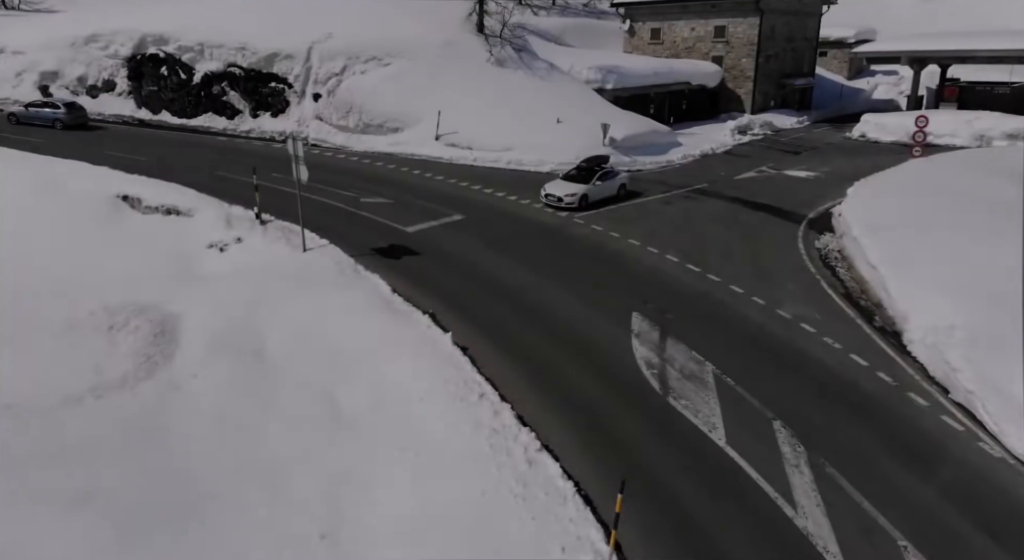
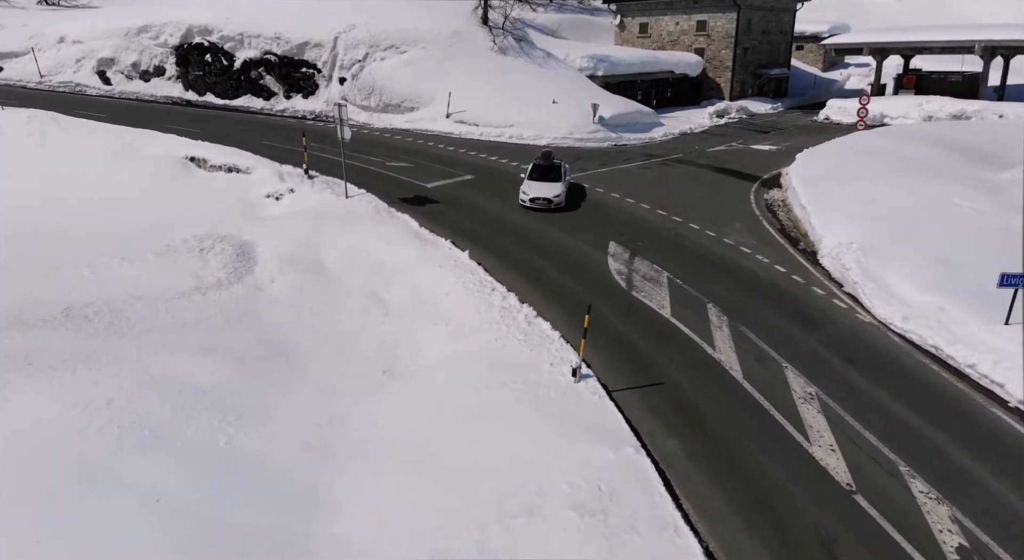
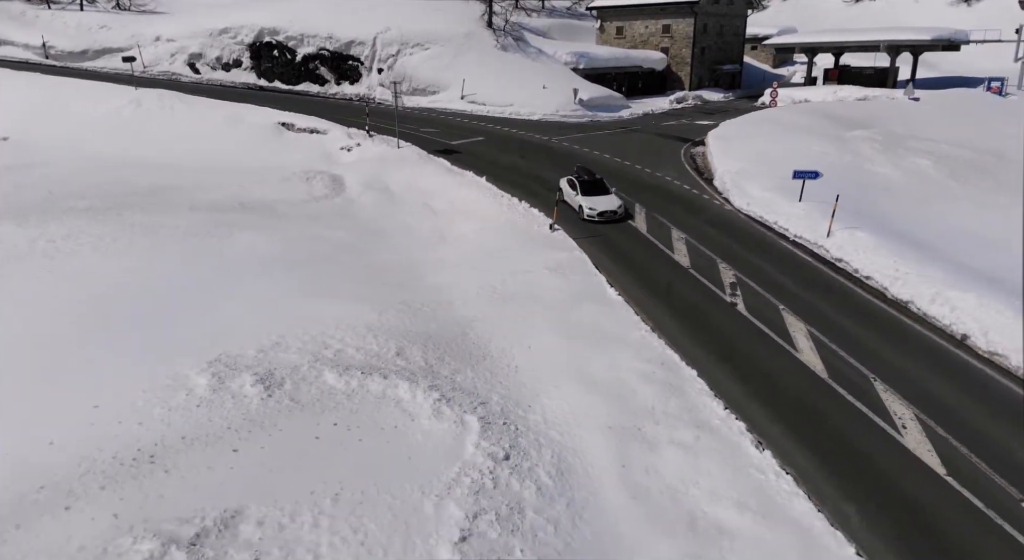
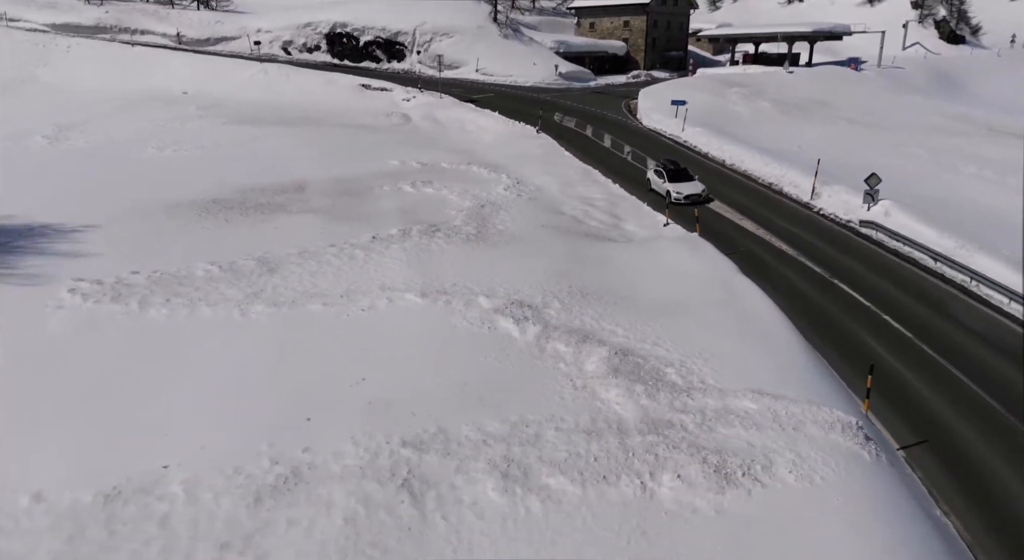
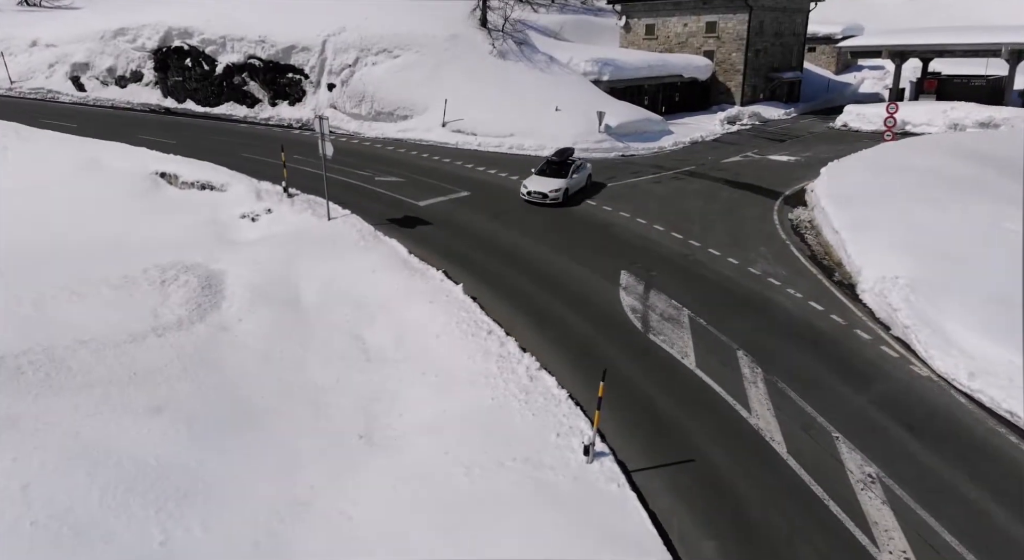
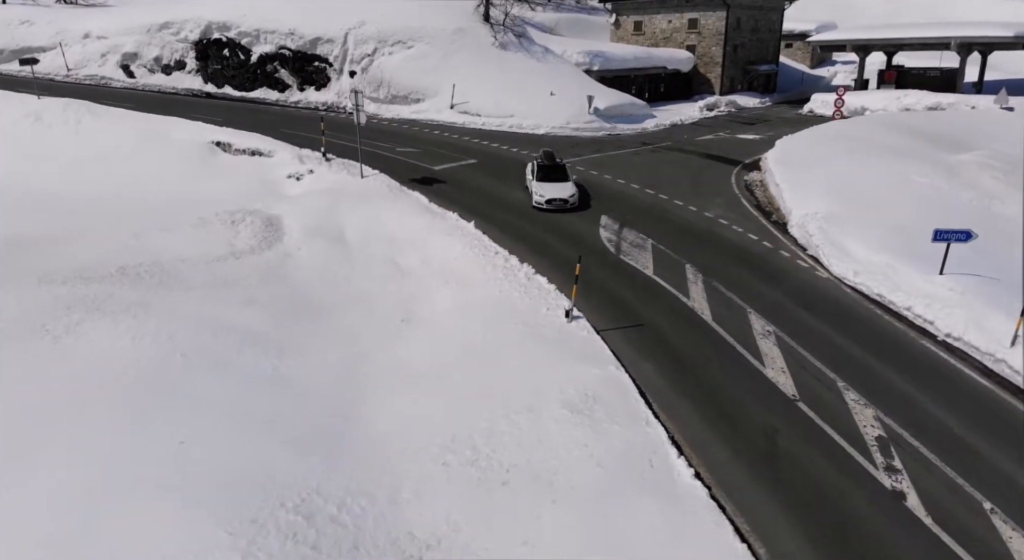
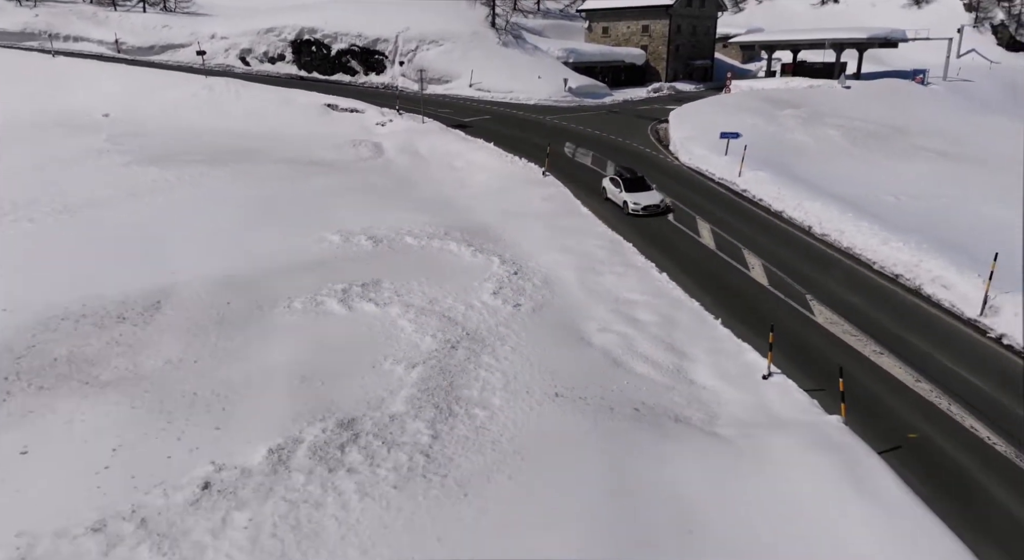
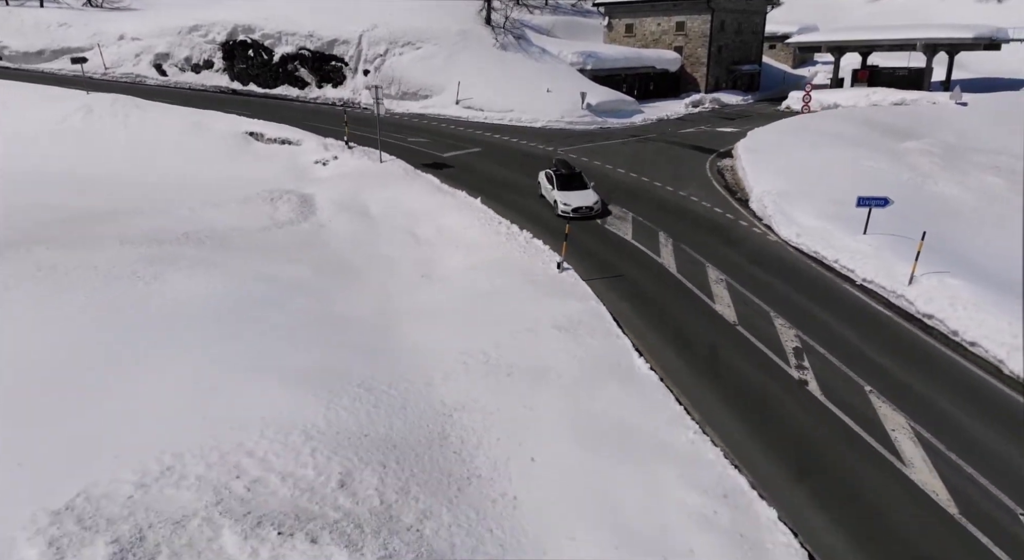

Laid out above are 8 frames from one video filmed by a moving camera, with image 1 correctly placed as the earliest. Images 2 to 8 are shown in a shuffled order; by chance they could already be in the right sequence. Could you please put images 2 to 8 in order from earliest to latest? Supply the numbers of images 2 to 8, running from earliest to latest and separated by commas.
5, 2, 6, 8, 3, 7, 4
